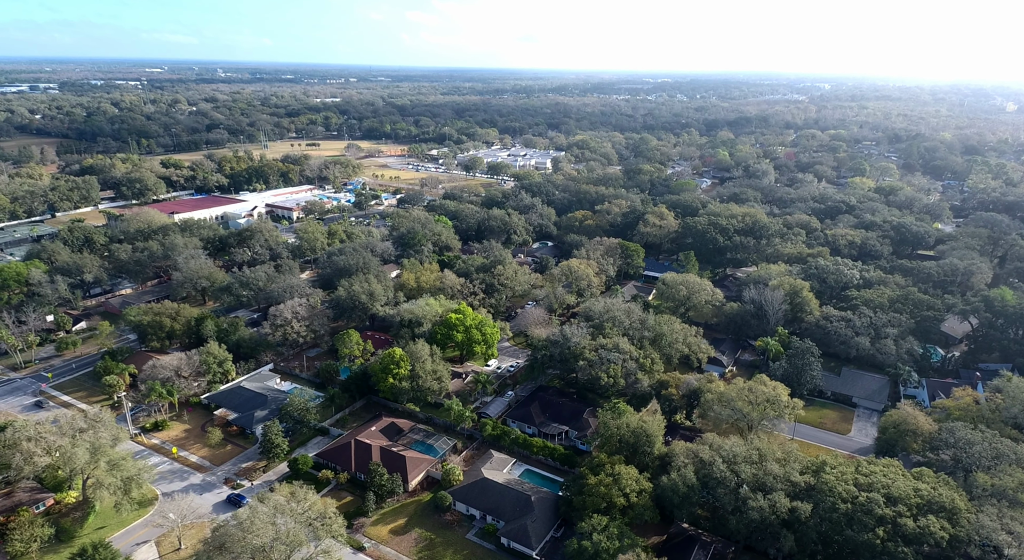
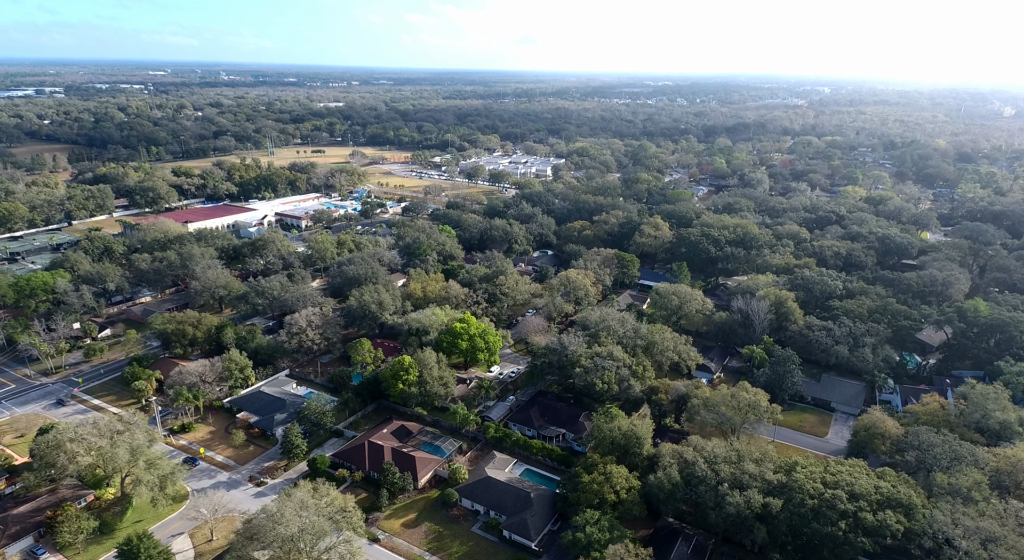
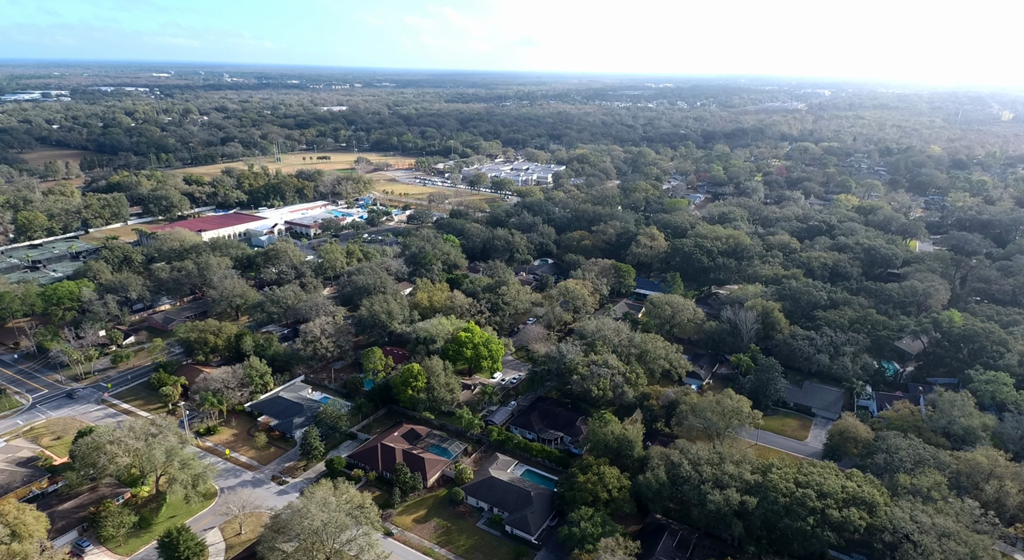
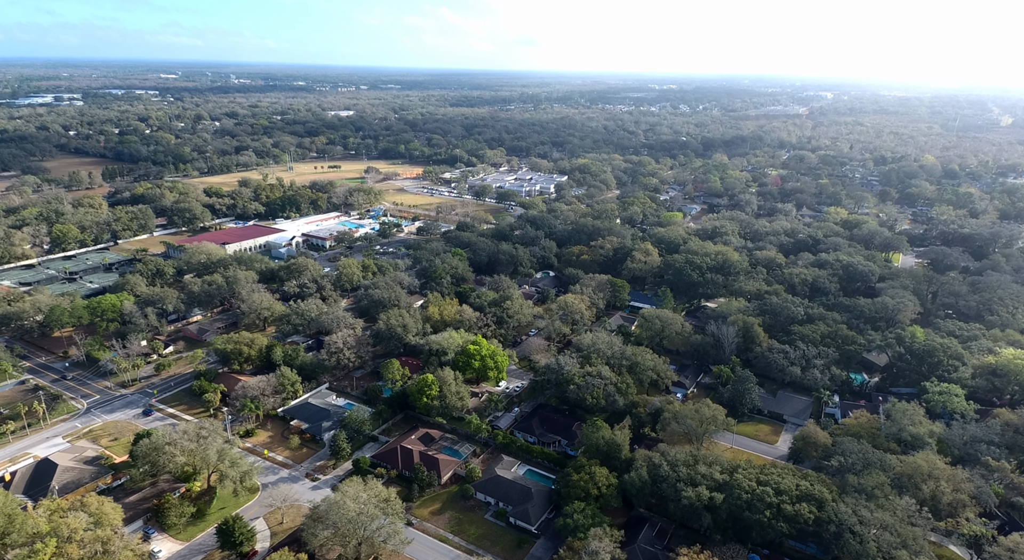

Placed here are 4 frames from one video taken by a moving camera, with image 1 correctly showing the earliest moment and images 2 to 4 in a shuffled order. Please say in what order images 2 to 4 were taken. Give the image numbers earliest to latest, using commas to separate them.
2, 3, 4
